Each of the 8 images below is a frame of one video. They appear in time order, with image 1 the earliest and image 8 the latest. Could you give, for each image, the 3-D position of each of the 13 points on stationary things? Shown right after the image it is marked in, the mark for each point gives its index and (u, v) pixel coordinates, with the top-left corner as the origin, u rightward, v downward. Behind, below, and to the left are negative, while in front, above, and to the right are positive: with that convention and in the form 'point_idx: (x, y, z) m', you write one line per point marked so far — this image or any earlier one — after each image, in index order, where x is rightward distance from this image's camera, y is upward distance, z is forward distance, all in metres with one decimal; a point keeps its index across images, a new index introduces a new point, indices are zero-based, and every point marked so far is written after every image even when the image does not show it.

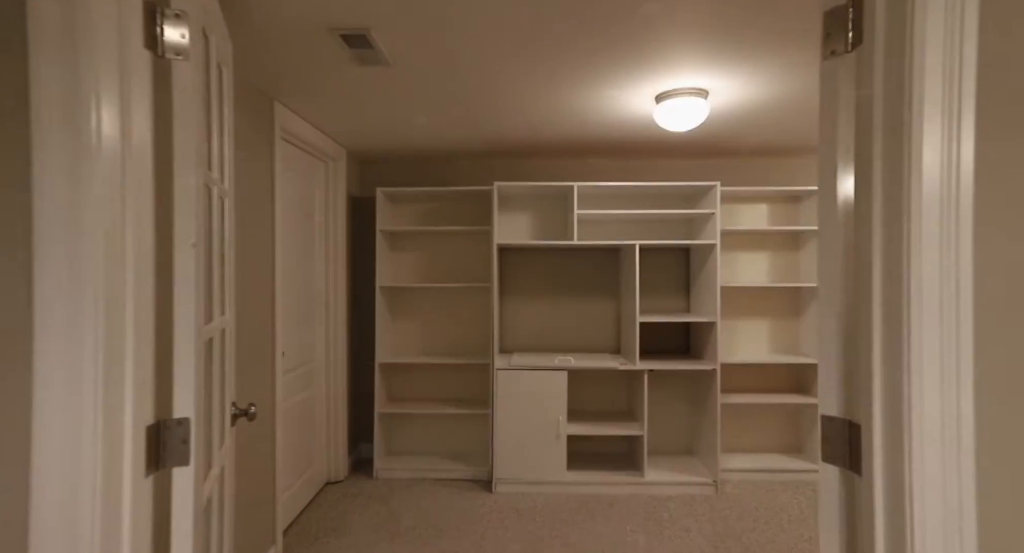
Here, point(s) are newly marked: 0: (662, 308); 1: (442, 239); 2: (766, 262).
0: (+1.0, -0.2, +3.4) m
1: (-0.5, +0.3, +3.5) m
2: (+1.8, +0.1, +3.4) m
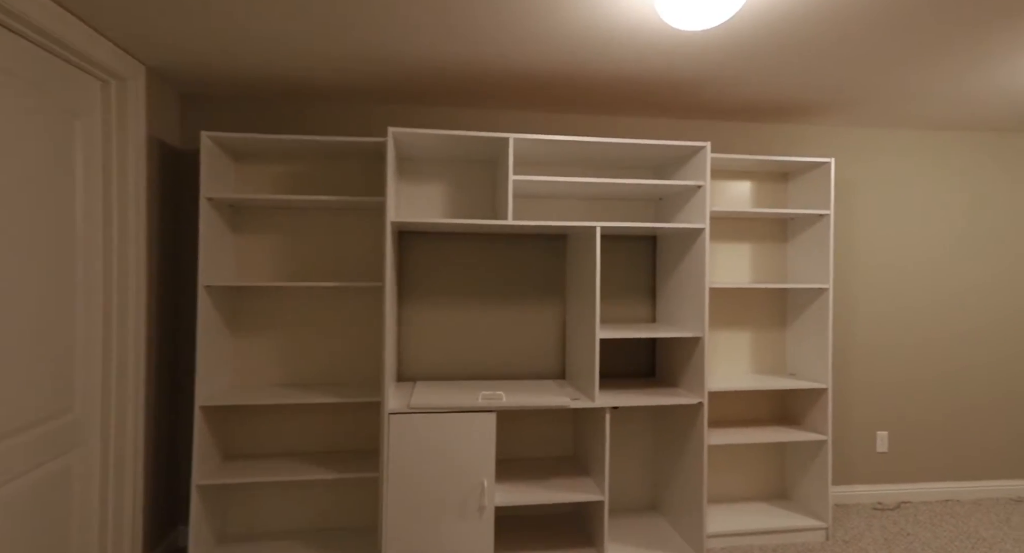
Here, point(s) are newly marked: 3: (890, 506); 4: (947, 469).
0: (+0.6, -0.2, +2.5) m
1: (-0.9, +0.3, +2.4) m
2: (+1.3, +0.1, +2.7) m
3: (+2.1, -1.3, +2.8) m
4: (+2.4, -1.1, +2.9) m
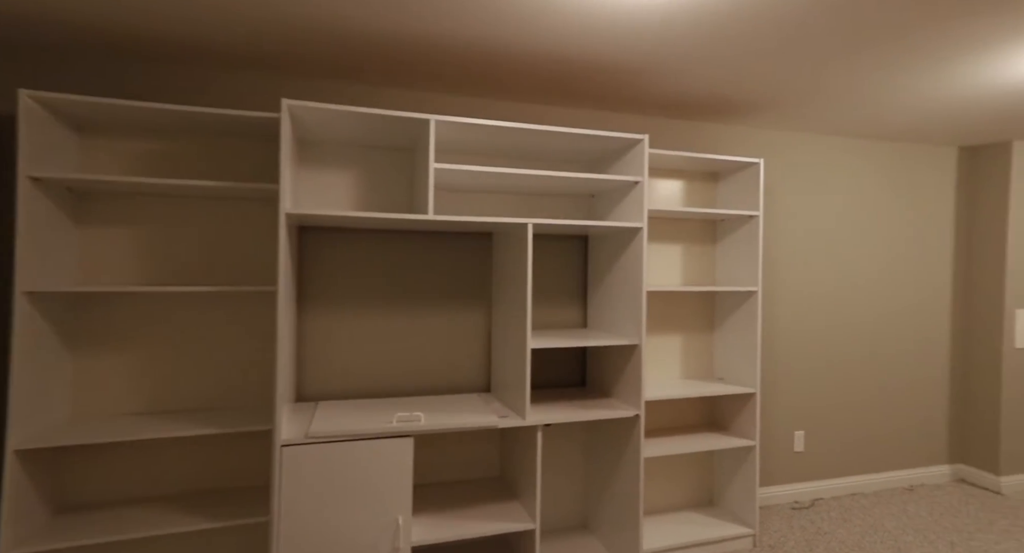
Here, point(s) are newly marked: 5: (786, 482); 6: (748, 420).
0: (+0.2, -0.2, +2.4) m
1: (-1.3, +0.3, +2.0) m
2: (+0.9, +0.1, +2.6) m
3: (+1.6, -1.3, +2.9) m
4: (+2.0, -1.1, +3.0) m
5: (+1.6, -1.2, +2.9) m
6: (+1.1, -0.7, +2.4) m
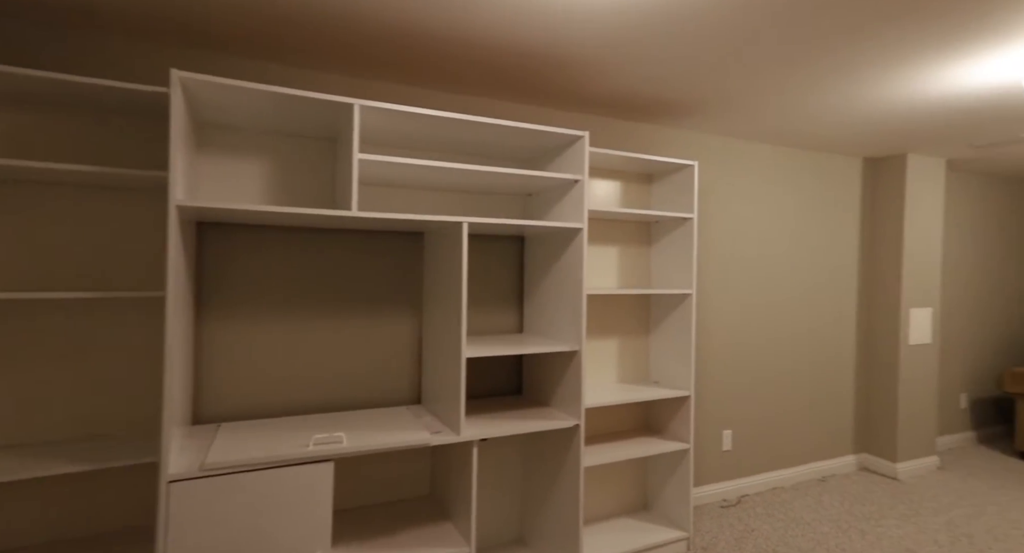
0: (-0.1, -0.2, +2.2) m
1: (-1.5, +0.3, +1.6) m
2: (+0.5, +0.1, +2.6) m
3: (+1.3, -1.3, +2.9) m
4: (+1.6, -1.1, +3.1) m
5: (+1.2, -1.2, +2.9) m
6: (+0.8, -0.7, +2.4) m
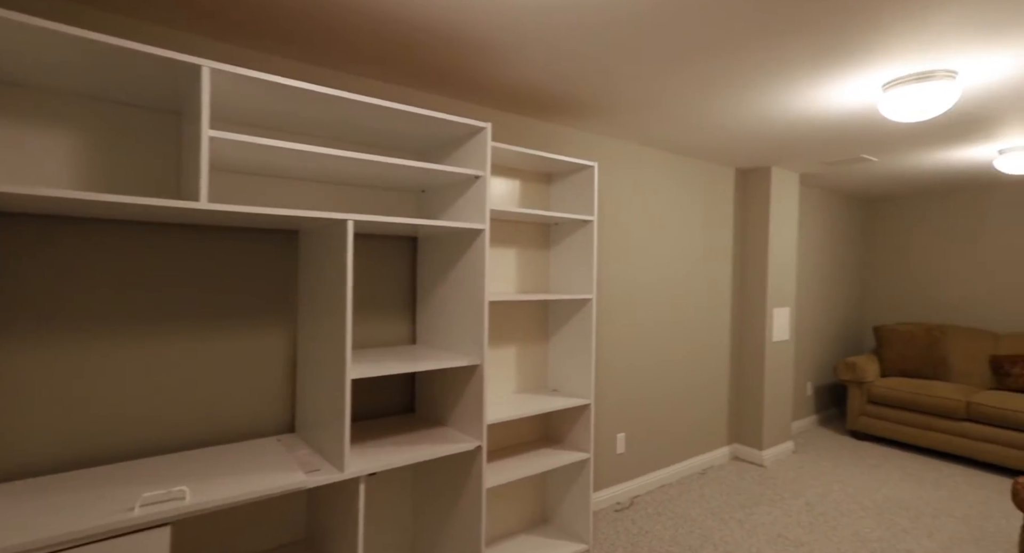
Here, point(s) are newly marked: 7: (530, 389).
0: (-0.5, -0.2, +2.0) m
1: (-1.7, +0.2, +1.1) m
2: (0.0, +0.1, +2.5) m
3: (+0.7, -1.3, +3.0) m
4: (+0.9, -1.1, +3.2) m
5: (+0.6, -1.2, +2.9) m
6: (+0.3, -0.7, +2.3) m
7: (+0.1, -0.5, +2.5) m
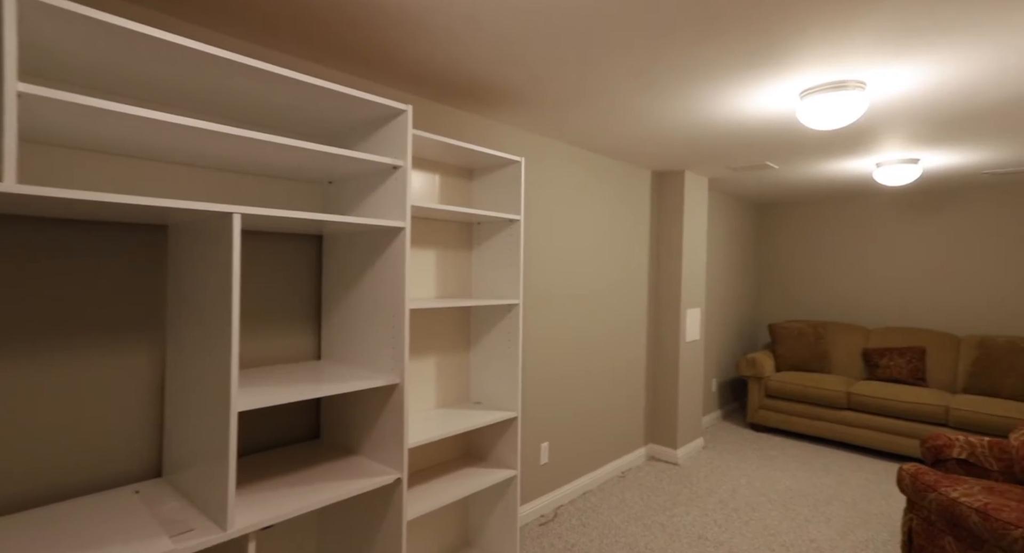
0: (-0.8, -0.2, +1.6) m
1: (-1.8, +0.2, +0.6) m
2: (-0.3, 0.0, +2.2) m
3: (+0.2, -1.3, +2.8) m
4: (+0.4, -1.1, +3.2) m
5: (+0.1, -1.2, +2.8) m
6: (0.0, -0.7, +2.2) m
7: (-0.3, -0.6, +2.3) m
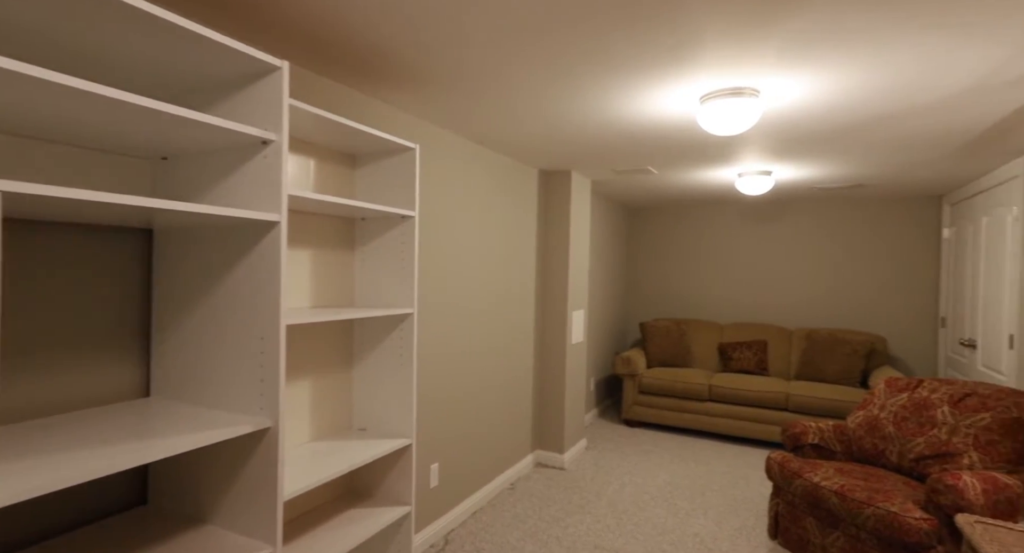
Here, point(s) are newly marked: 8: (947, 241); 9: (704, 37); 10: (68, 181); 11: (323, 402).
0: (-1.0, -0.3, +1.1) m
1: (-1.7, +0.2, -0.2) m
2: (-0.7, 0.0, +1.8) m
3: (-0.4, -1.3, +2.6) m
4: (-0.3, -1.1, +2.9) m
5: (-0.4, -1.2, +2.5) m
6: (-0.4, -0.7, +1.9) m
7: (-0.7, -0.6, +1.9) m
8: (+4.0, +0.3, +4.7) m
9: (+0.7, +0.8, +1.8) m
10: (-1.0, +0.2, +1.2) m
11: (-0.7, -0.5, +1.9) m
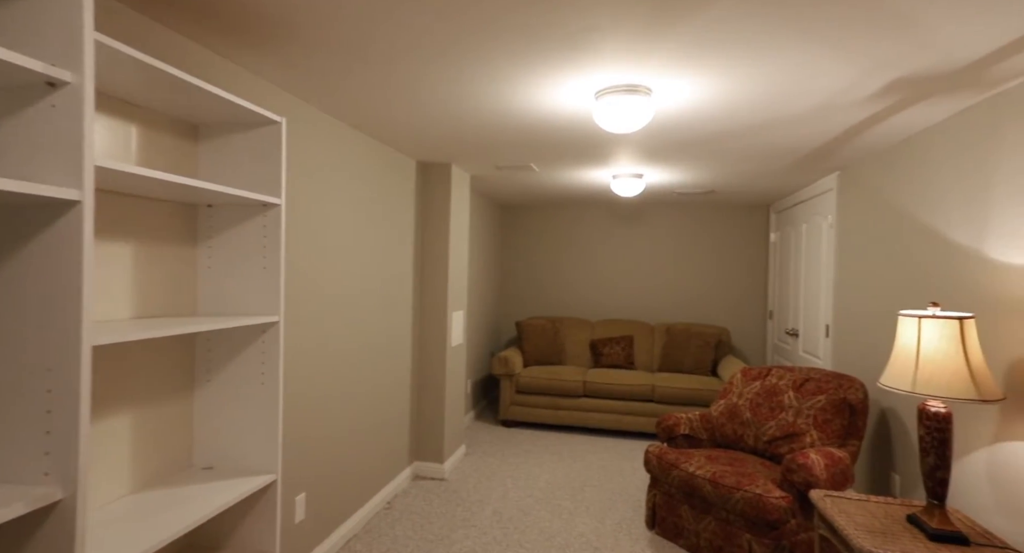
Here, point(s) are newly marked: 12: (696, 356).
0: (-1.1, -0.3, +0.7) m
1: (-1.5, +0.2, -0.8) m
2: (-1.0, 0.0, +1.4) m
3: (-0.9, -1.3, +2.2) m
4: (-0.9, -1.1, +2.6) m
5: (-0.9, -1.2, +2.1) m
6: (-0.7, -0.7, +1.5) m
7: (-1.0, -0.6, +1.5) m
8: (+2.8, +0.3, +5.4) m
9: (+0.3, +0.8, +1.7) m
10: (-1.2, +0.2, +0.7) m
11: (-1.0, -0.5, +1.4) m
12: (+1.8, -0.8, +5.0) m
